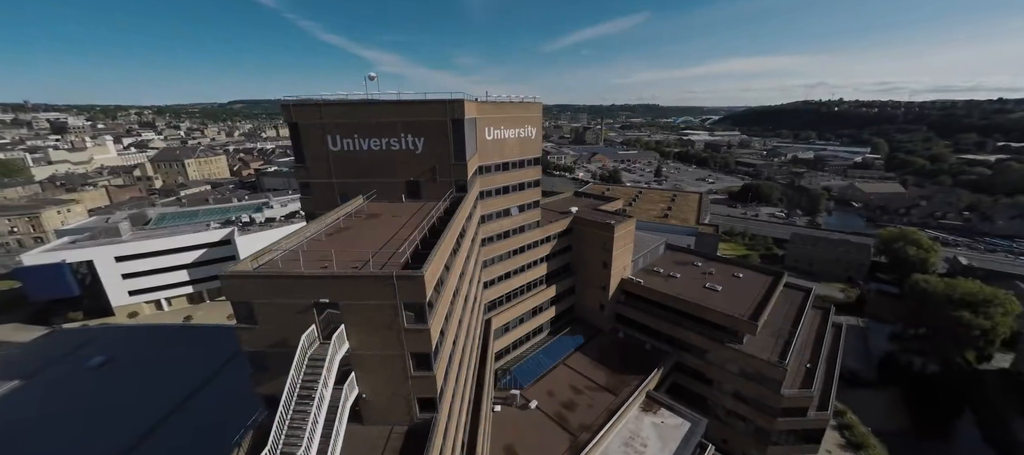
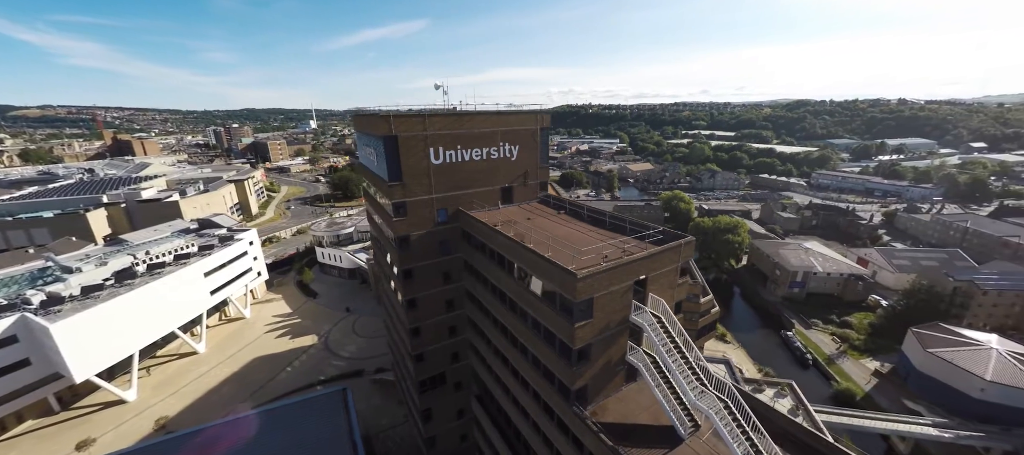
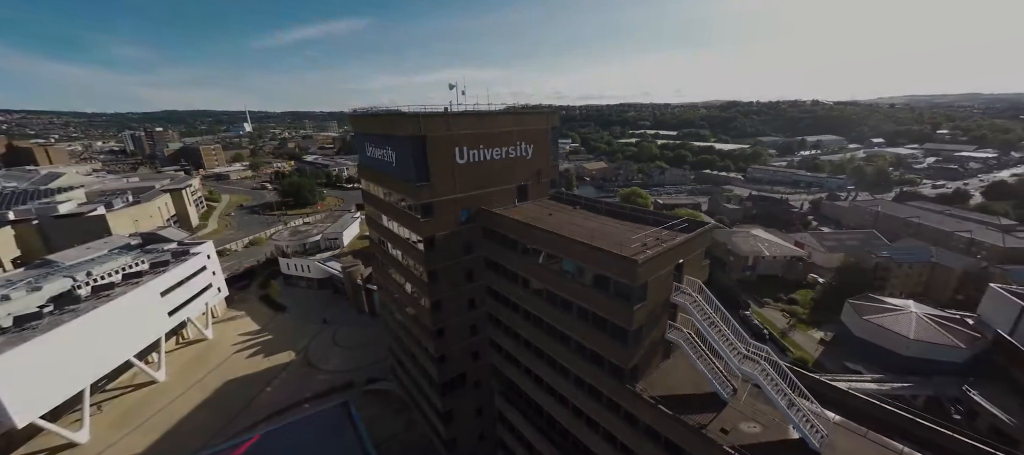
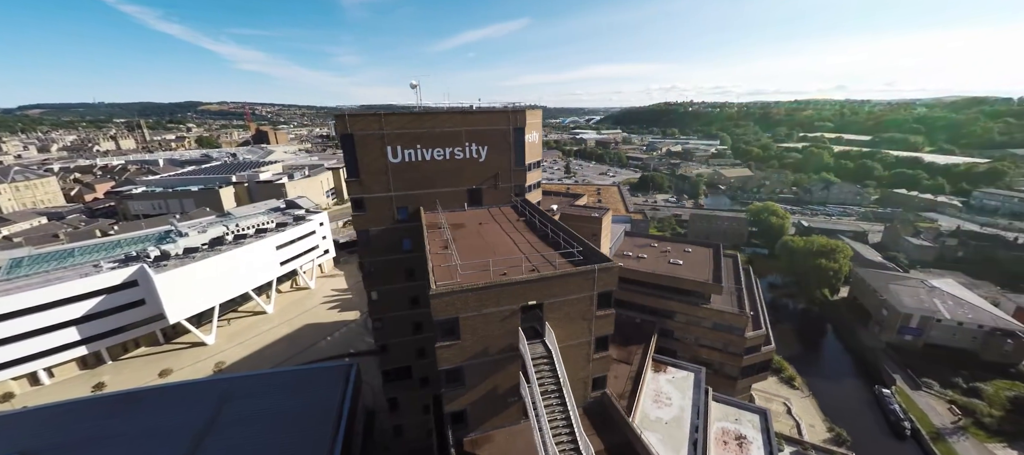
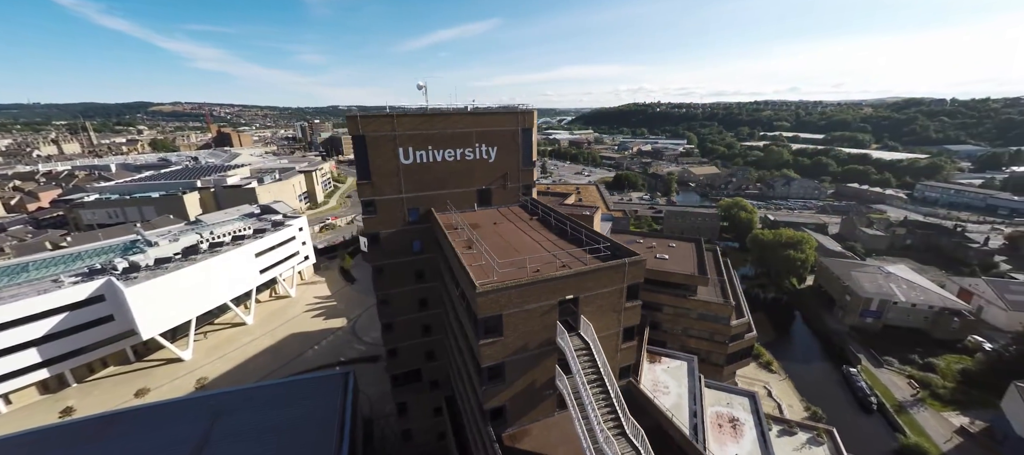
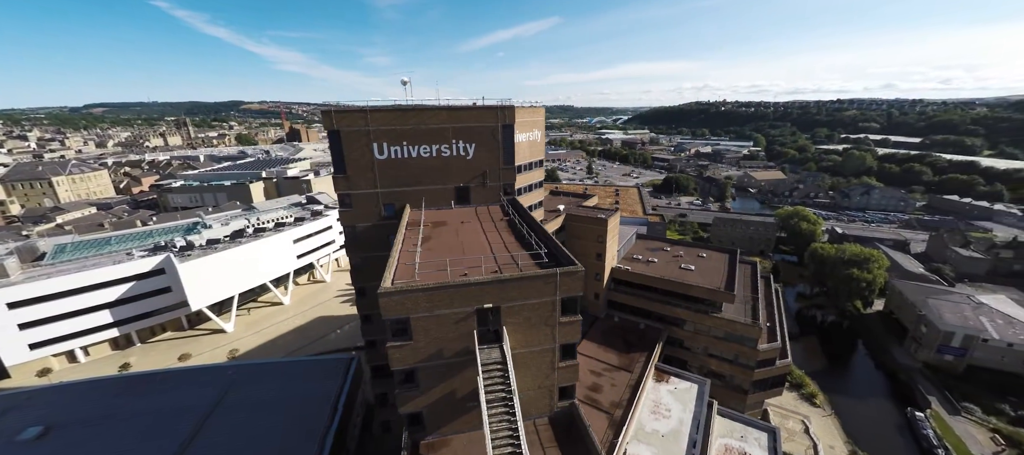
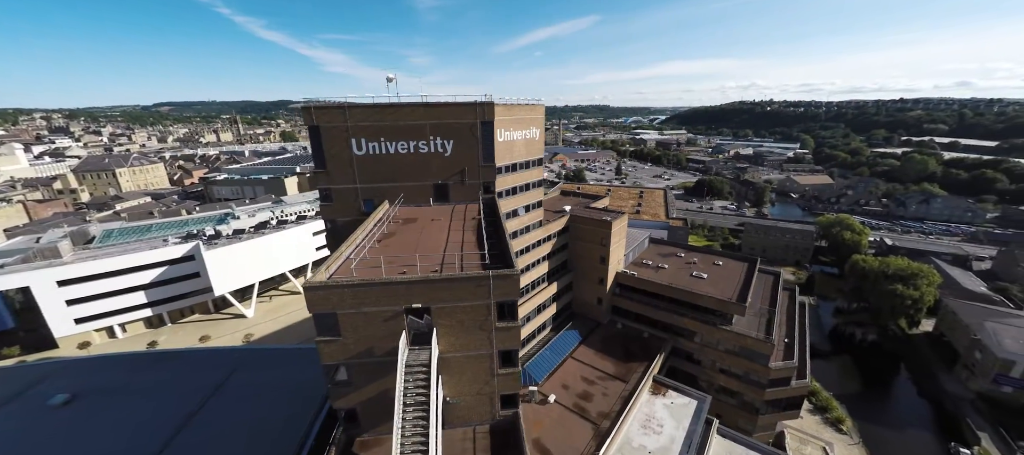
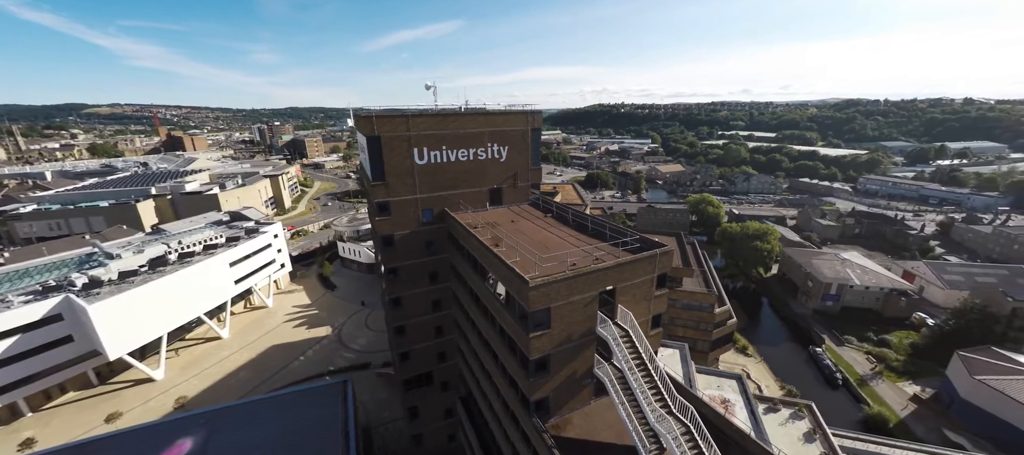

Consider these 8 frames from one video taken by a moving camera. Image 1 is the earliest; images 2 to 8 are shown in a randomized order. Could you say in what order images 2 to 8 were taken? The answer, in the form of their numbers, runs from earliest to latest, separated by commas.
7, 6, 4, 5, 8, 2, 3
